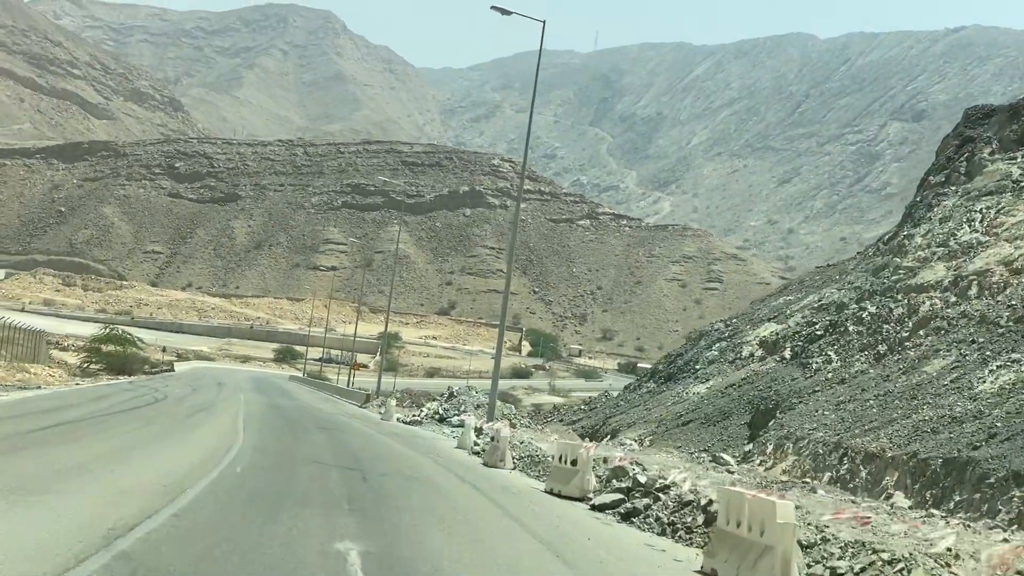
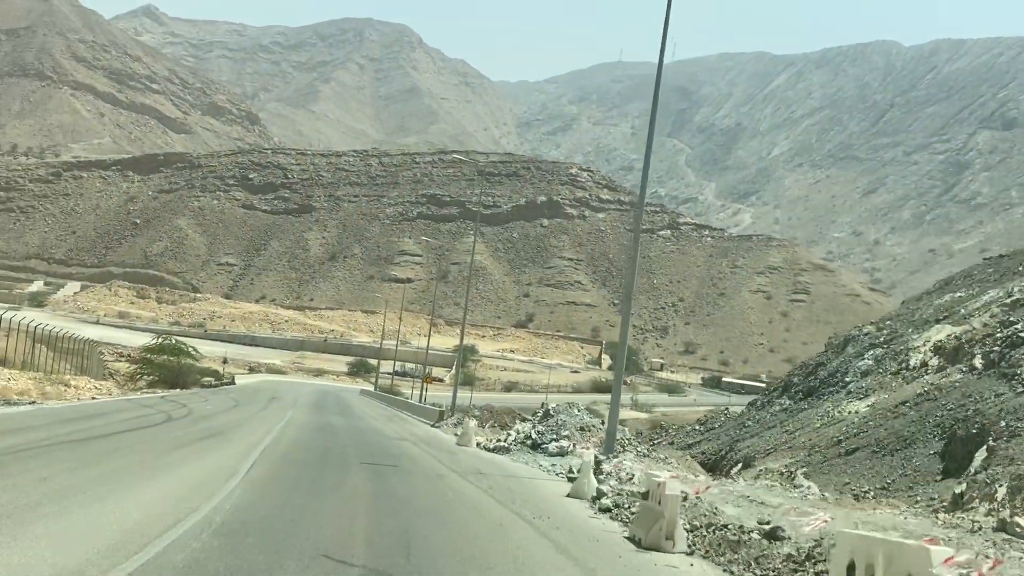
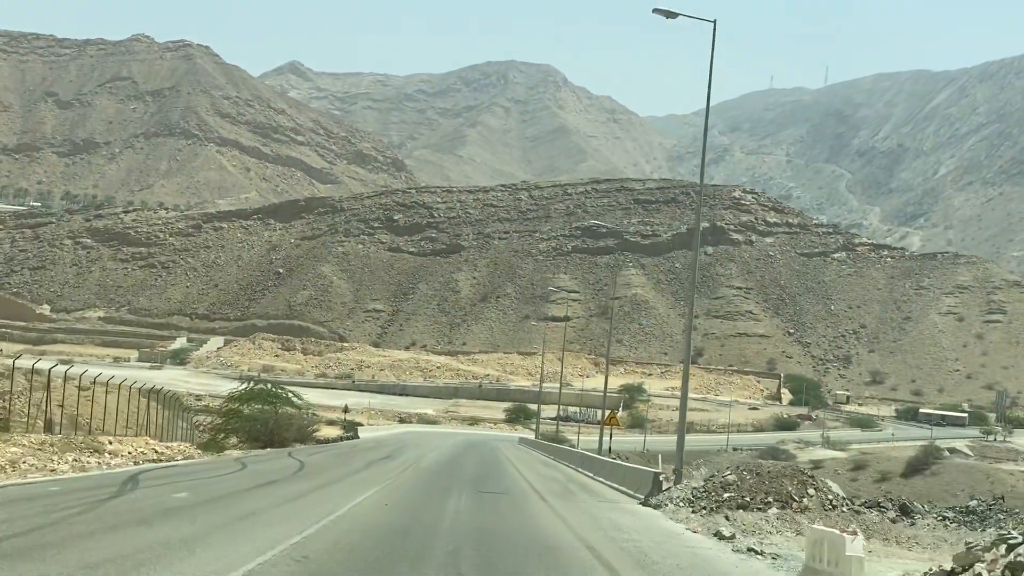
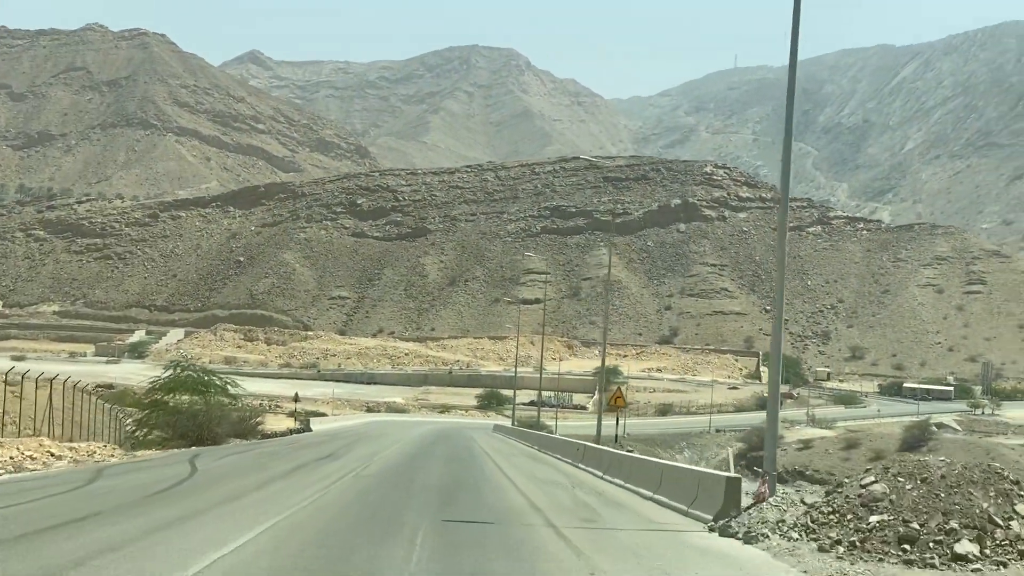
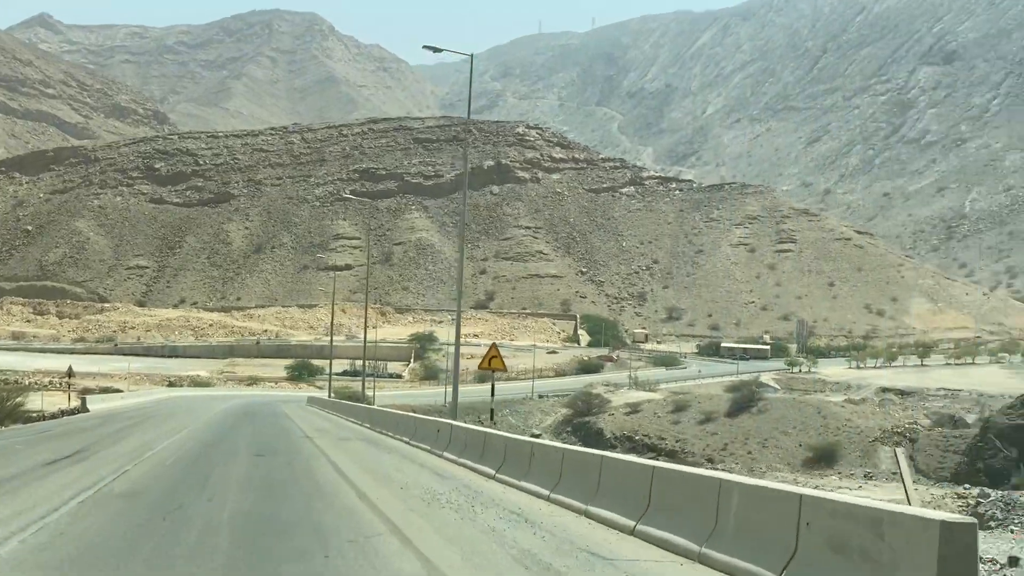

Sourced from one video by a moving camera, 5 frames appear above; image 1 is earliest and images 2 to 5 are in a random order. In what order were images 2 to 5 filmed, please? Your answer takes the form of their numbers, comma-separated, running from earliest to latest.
2, 3, 4, 5
